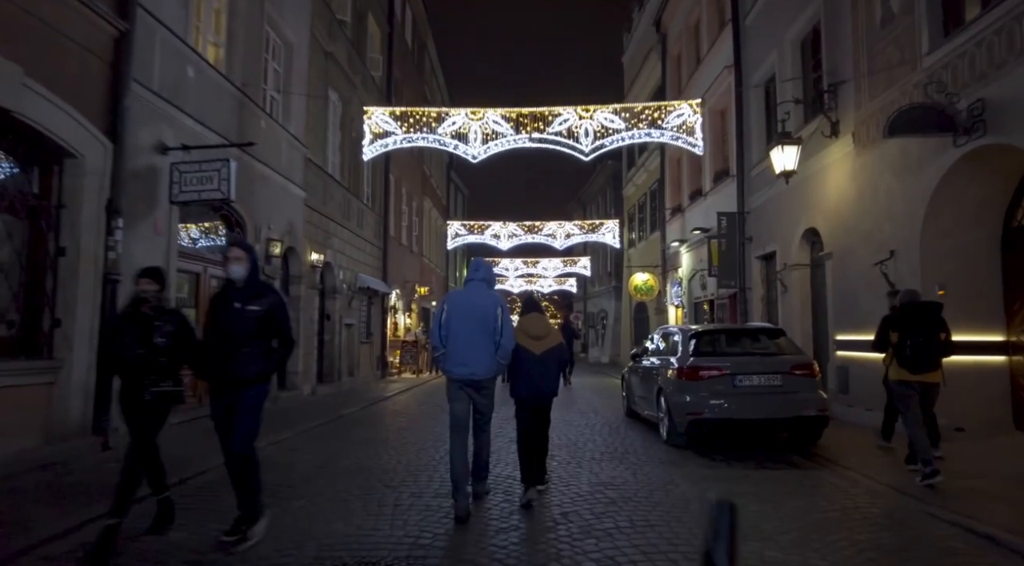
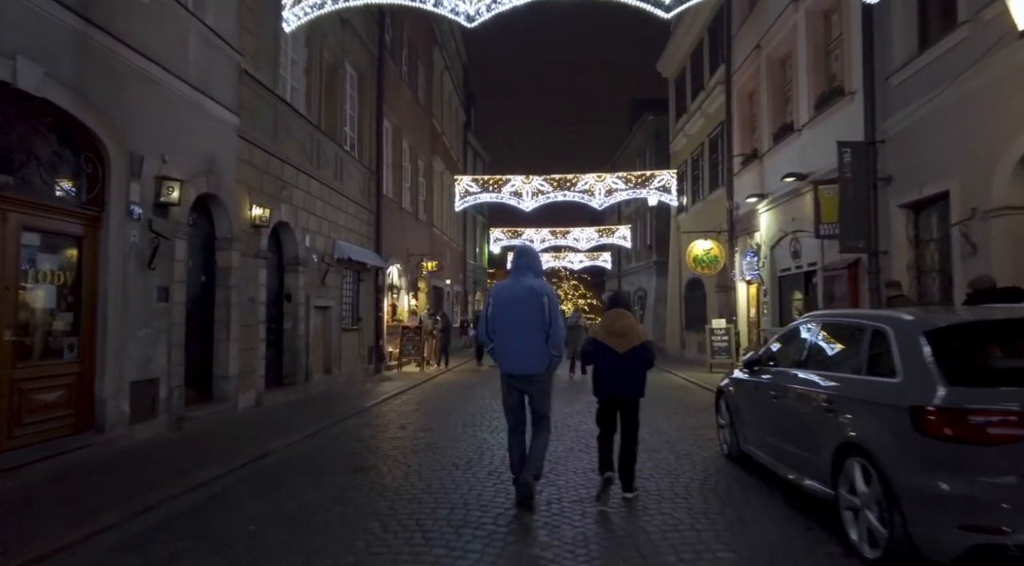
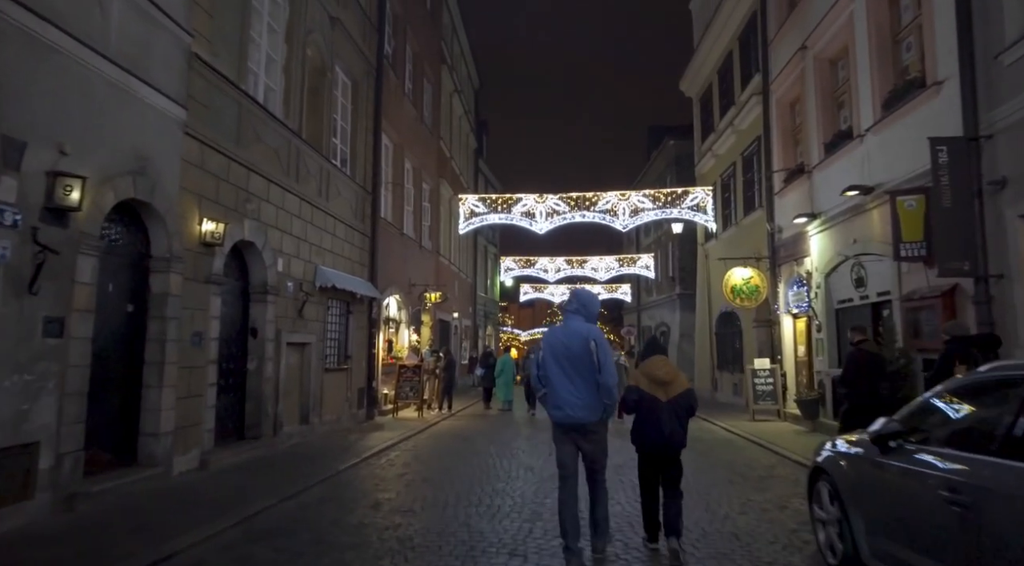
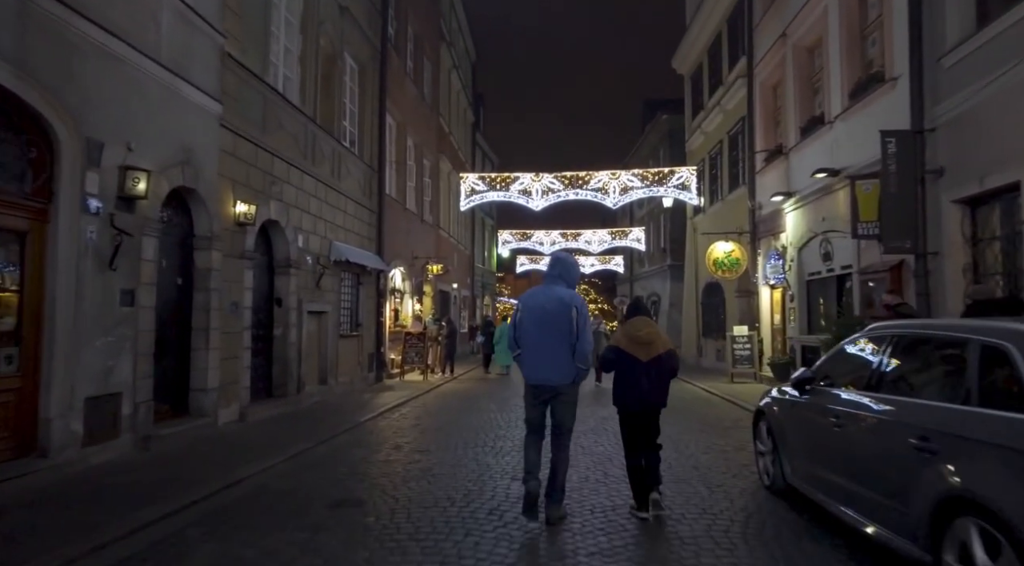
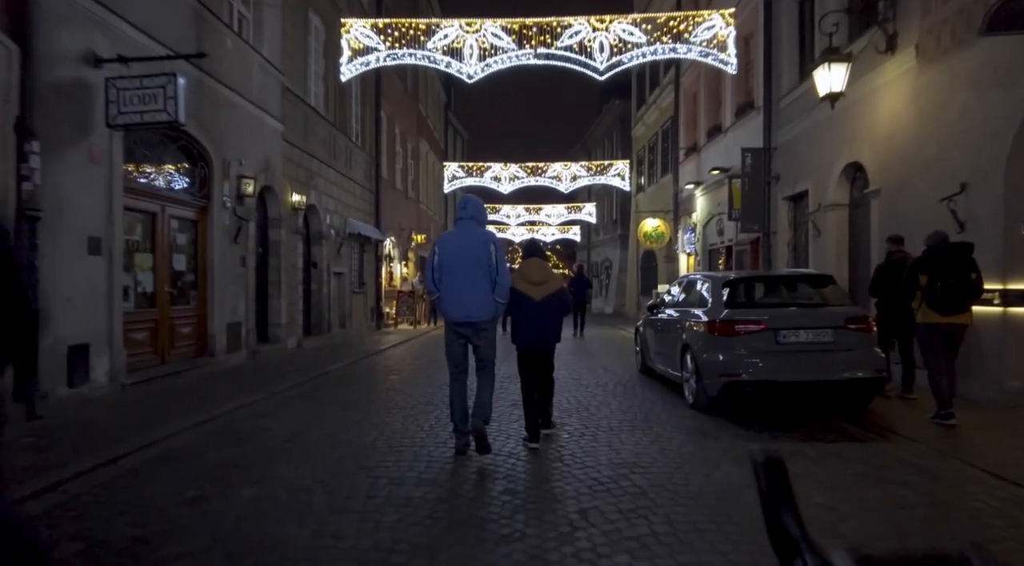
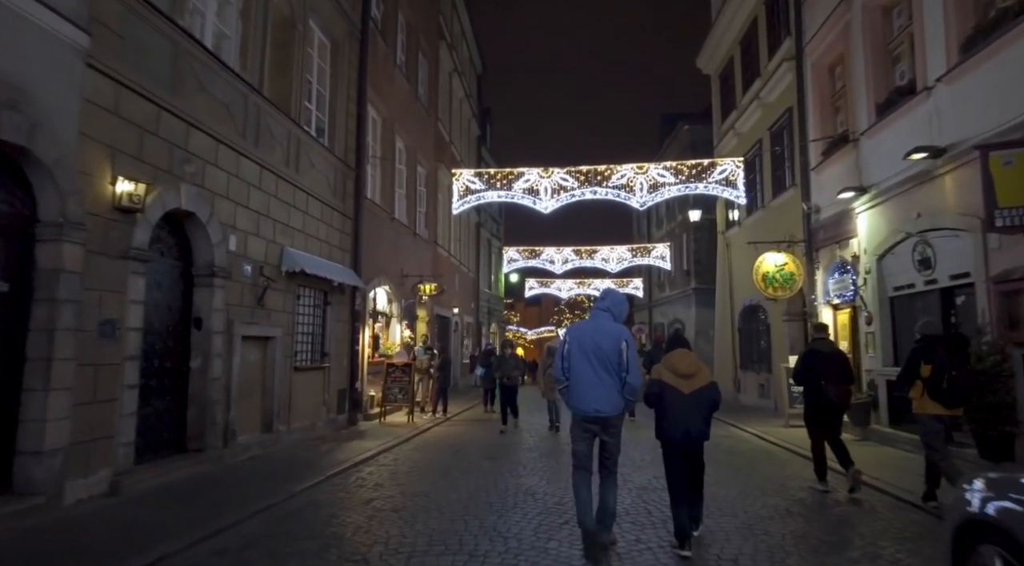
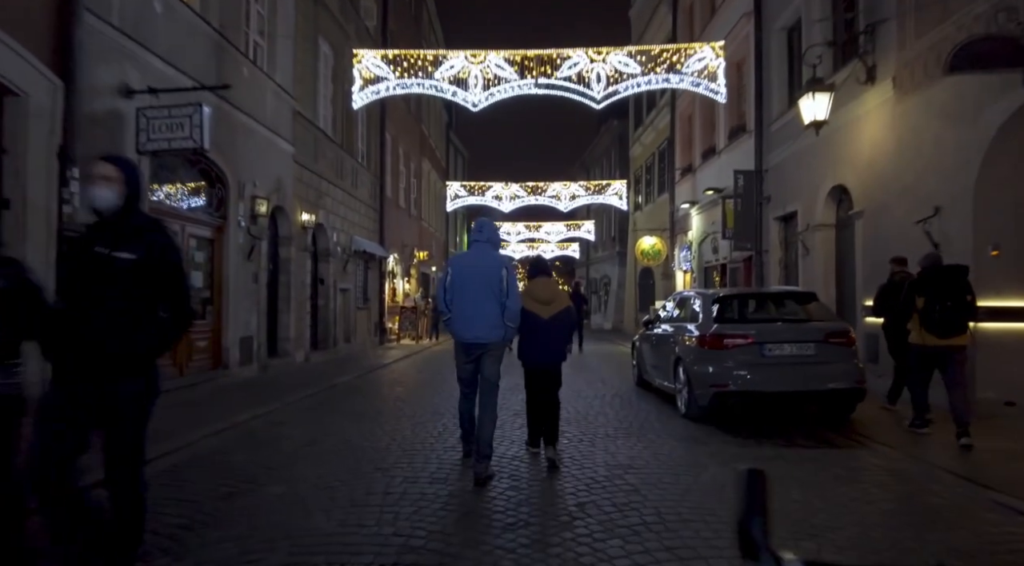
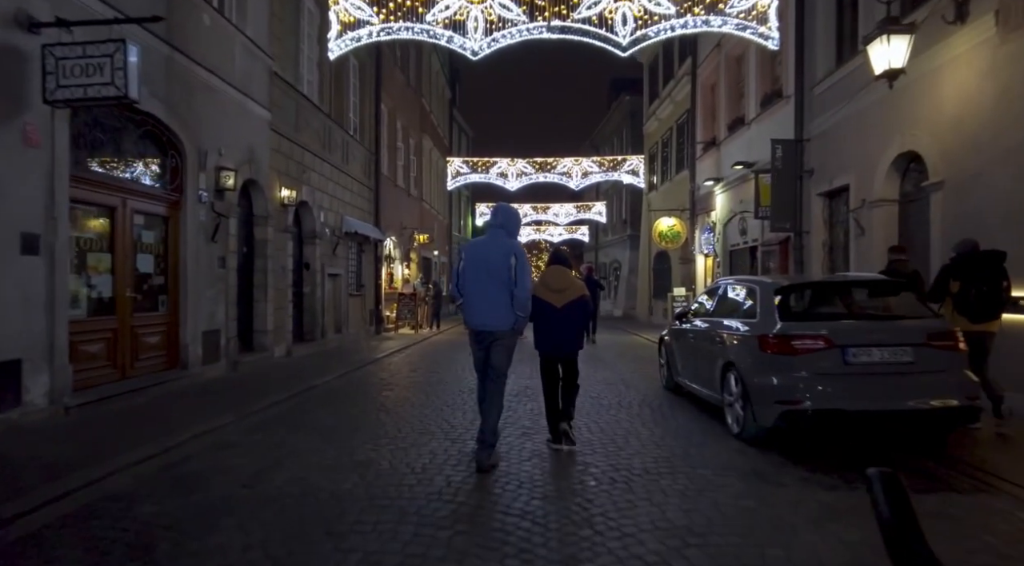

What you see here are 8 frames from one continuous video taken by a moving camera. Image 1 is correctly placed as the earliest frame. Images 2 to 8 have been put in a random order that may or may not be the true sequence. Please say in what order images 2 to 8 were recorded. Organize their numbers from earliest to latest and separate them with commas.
7, 5, 8, 2, 4, 3, 6
